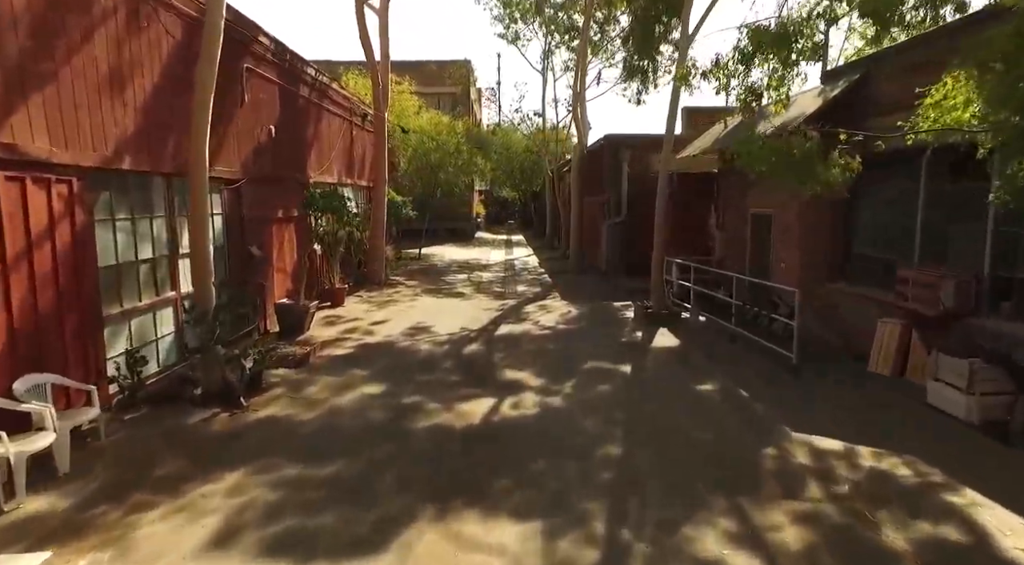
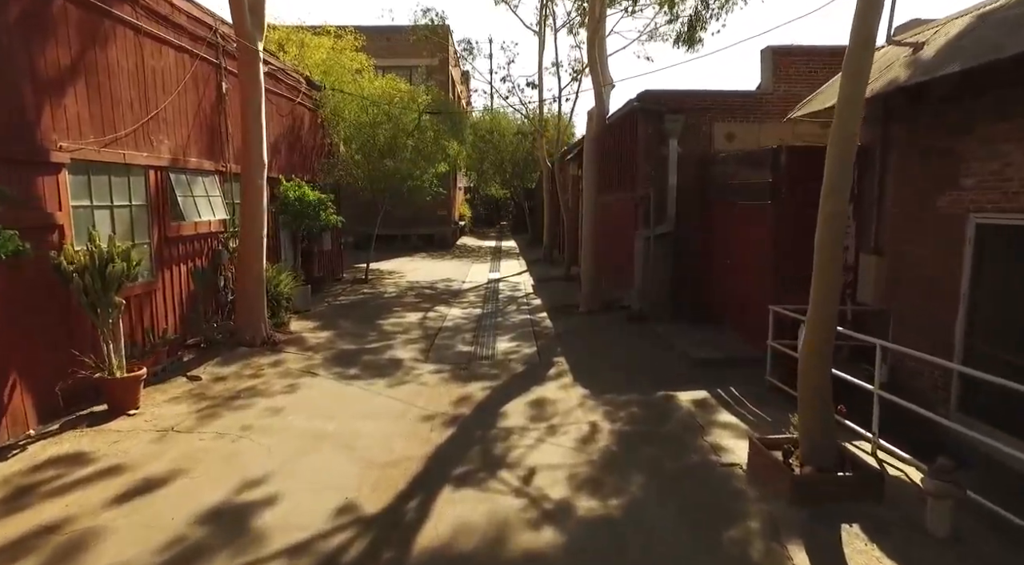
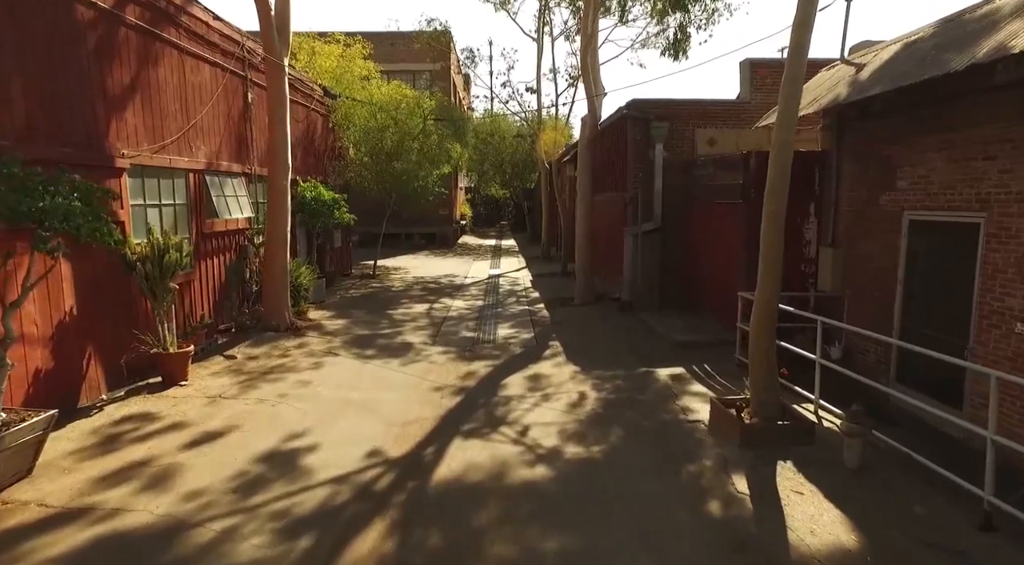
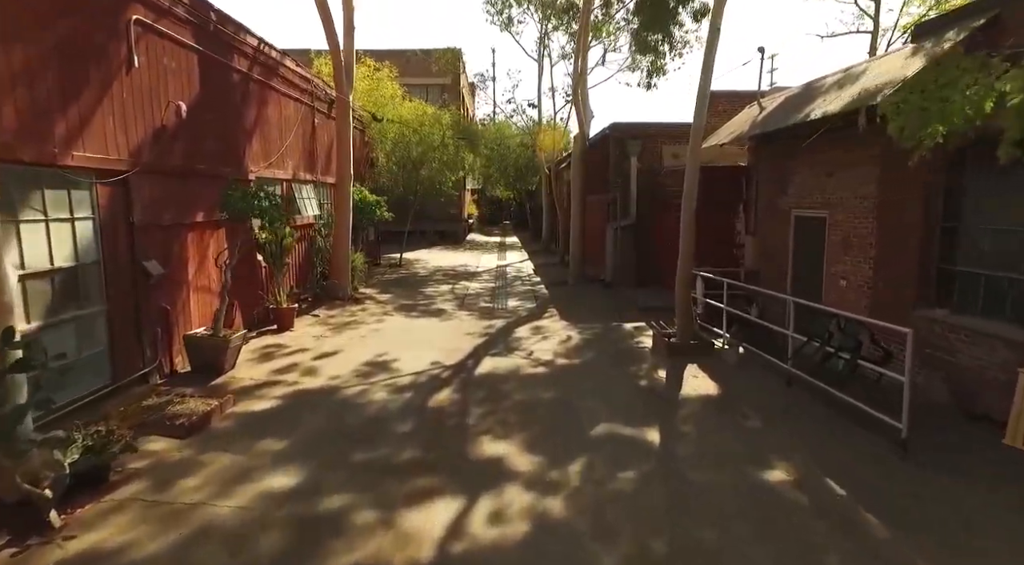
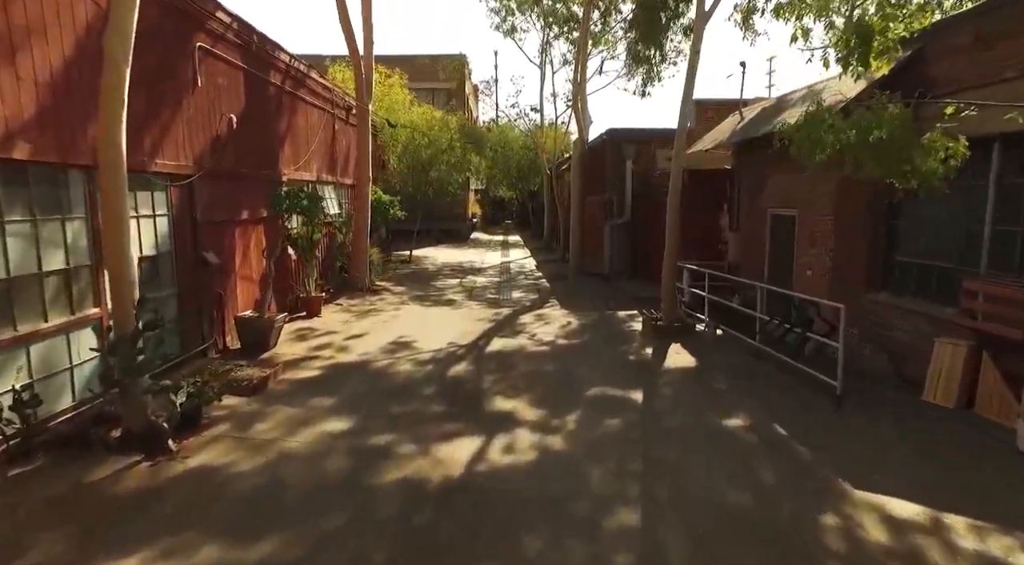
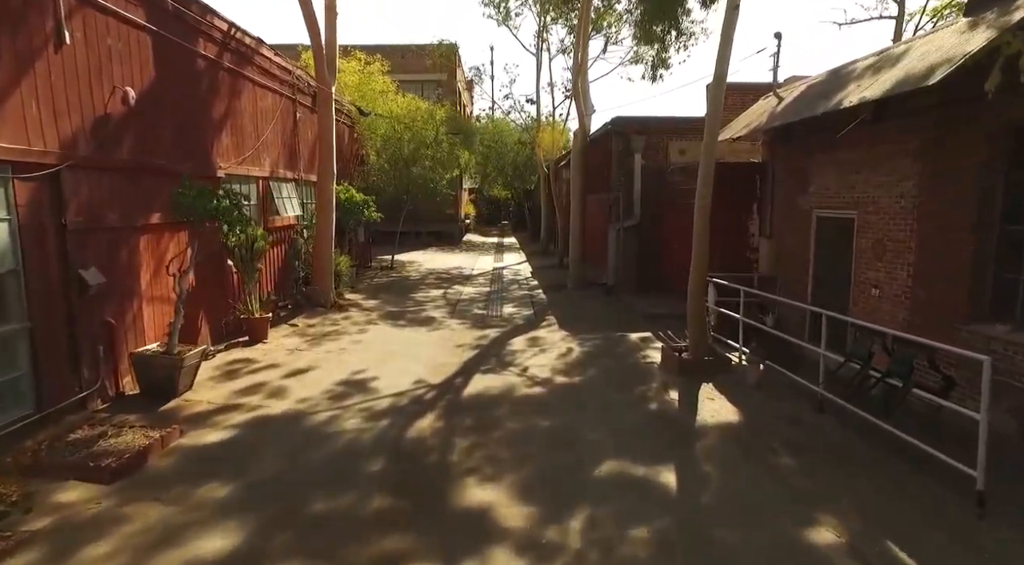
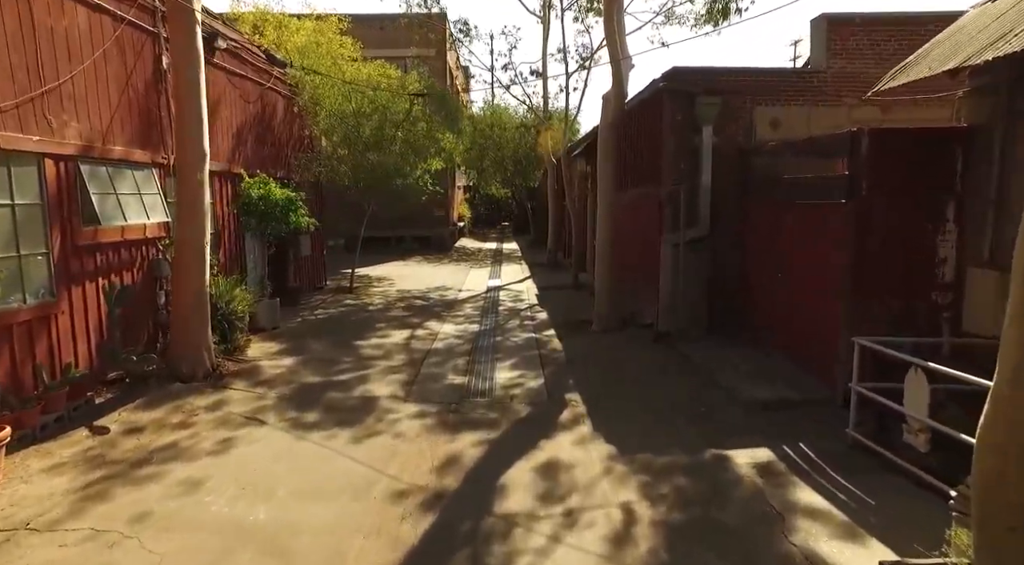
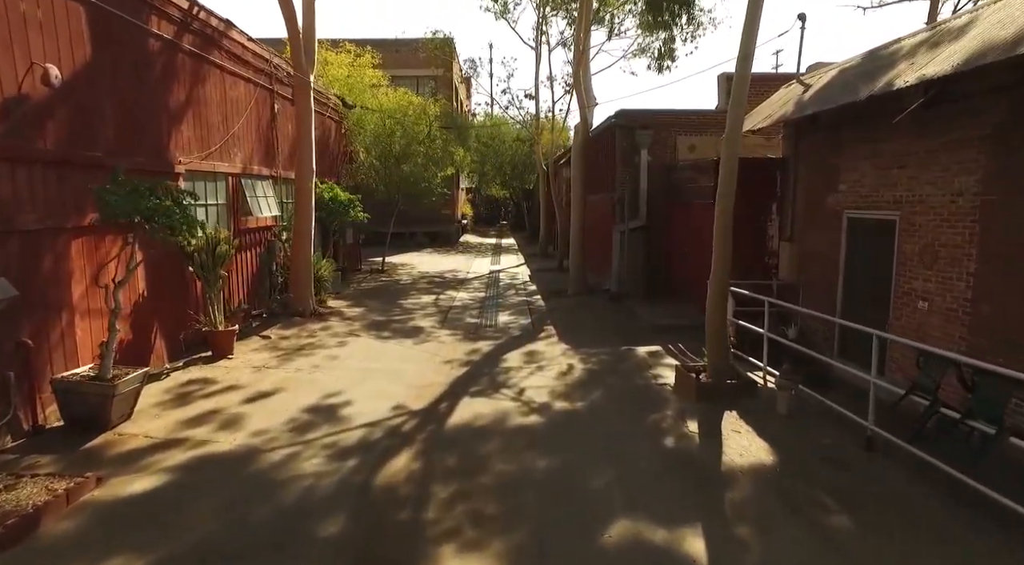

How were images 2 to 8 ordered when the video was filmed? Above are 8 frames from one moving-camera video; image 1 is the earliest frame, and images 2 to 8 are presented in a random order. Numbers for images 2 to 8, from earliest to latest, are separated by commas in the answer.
5, 4, 6, 8, 3, 2, 7
